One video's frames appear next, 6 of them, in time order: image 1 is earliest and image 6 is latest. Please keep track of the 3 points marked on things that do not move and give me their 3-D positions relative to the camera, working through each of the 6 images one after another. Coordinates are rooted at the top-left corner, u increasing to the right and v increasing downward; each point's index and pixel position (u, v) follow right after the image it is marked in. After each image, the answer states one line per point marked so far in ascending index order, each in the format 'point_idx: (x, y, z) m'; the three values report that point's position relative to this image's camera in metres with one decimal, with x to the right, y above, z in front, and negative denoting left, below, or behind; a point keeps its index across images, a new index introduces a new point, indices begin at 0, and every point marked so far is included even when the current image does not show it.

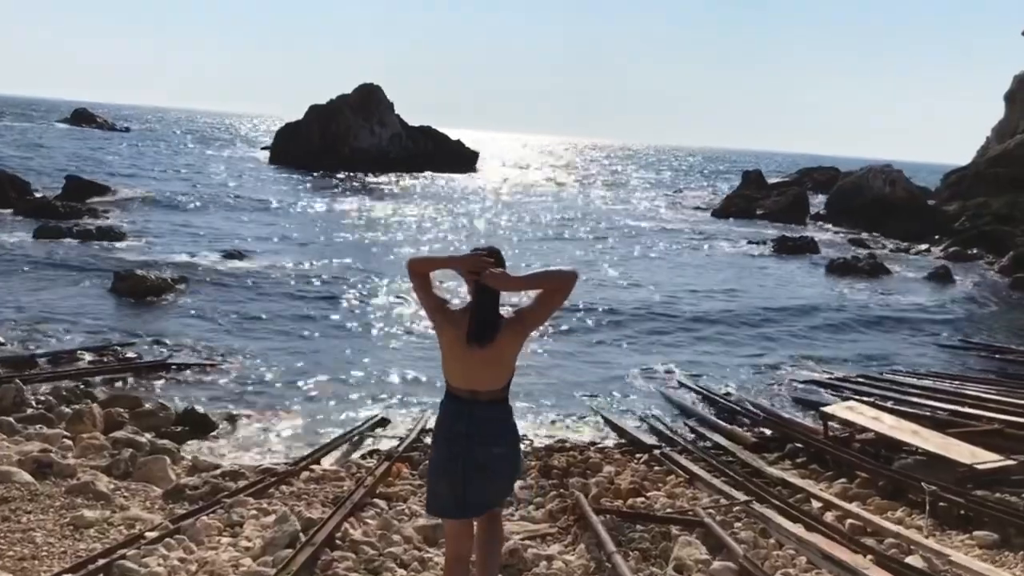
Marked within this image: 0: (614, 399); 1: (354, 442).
0: (+1.5, -1.7, +13.6) m
1: (-1.8, -1.8, +10.1) m
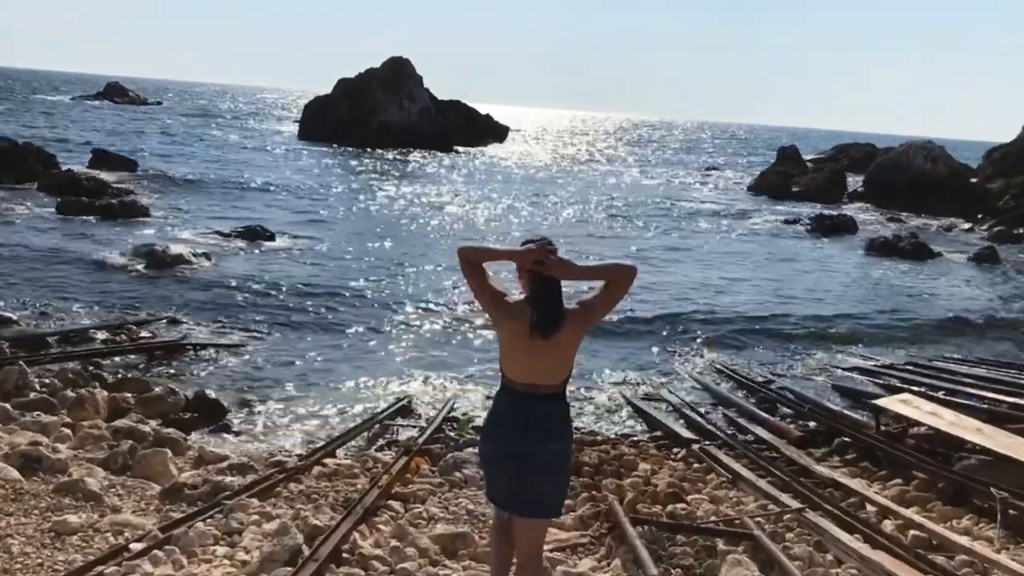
0: (+2.0, -1.4, +12.9) m
1: (-1.5, -1.6, +9.5) m
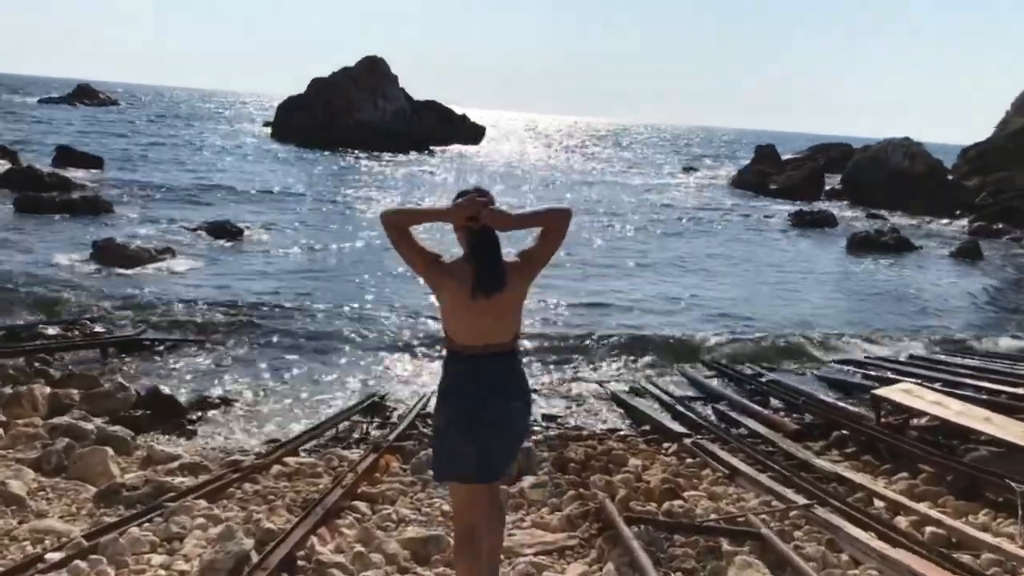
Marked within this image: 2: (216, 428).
0: (+1.7, -1.3, +12.3) m
1: (-1.7, -1.4, +8.8) m
2: (-3.0, -1.4, +9.1) m
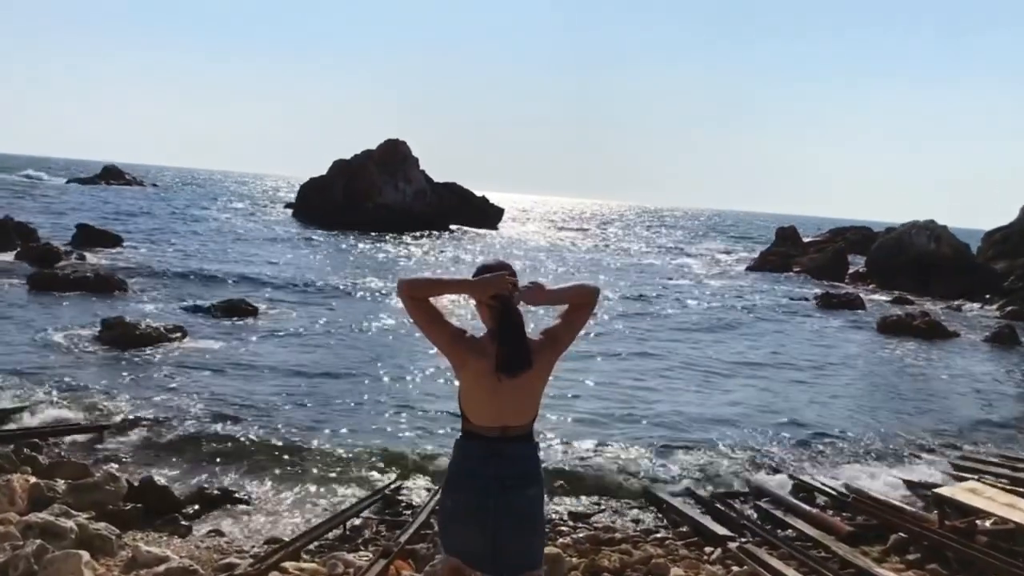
0: (+1.9, -2.4, +11.4) m
1: (-1.5, -2.2, +8.0) m
2: (-2.8, -2.2, +8.4) m
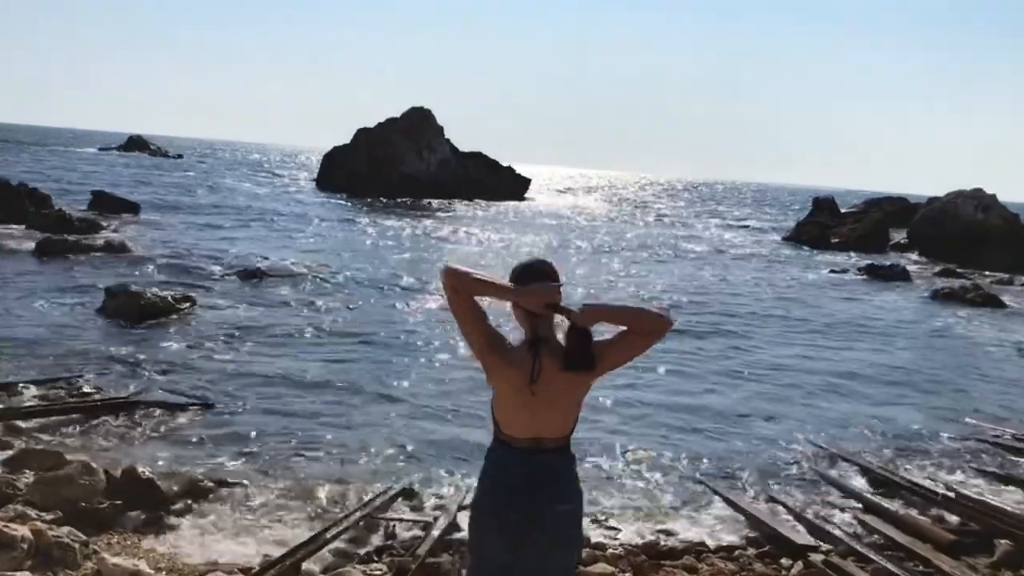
0: (+2.3, -2.0, +10.1) m
1: (-1.2, -1.9, +6.8) m
2: (-2.5, -1.9, +7.2) m
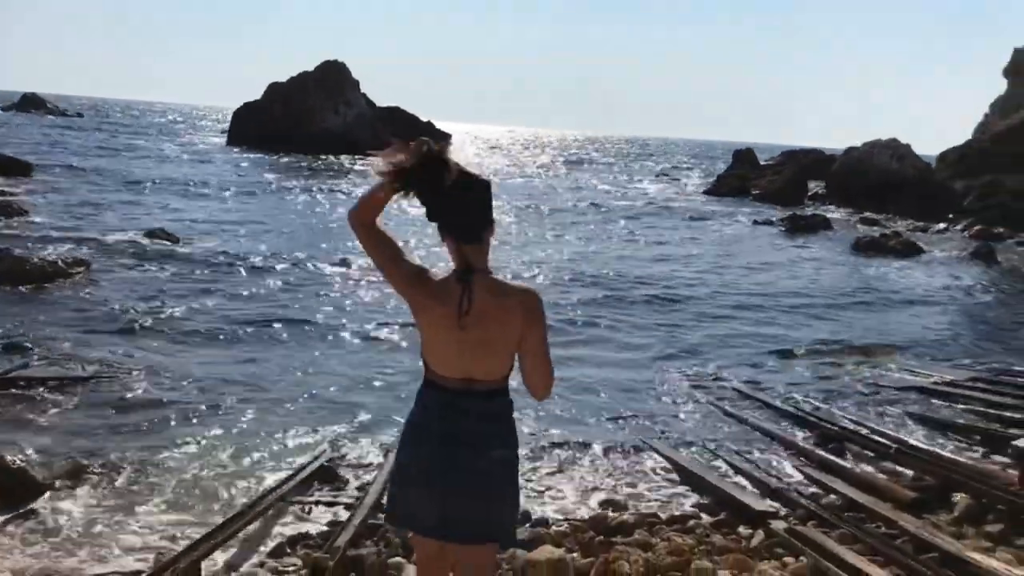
0: (+1.6, -1.4, +9.5) m
1: (-1.6, -1.6, +6.0) m
2: (-3.0, -1.6, +6.2) m
